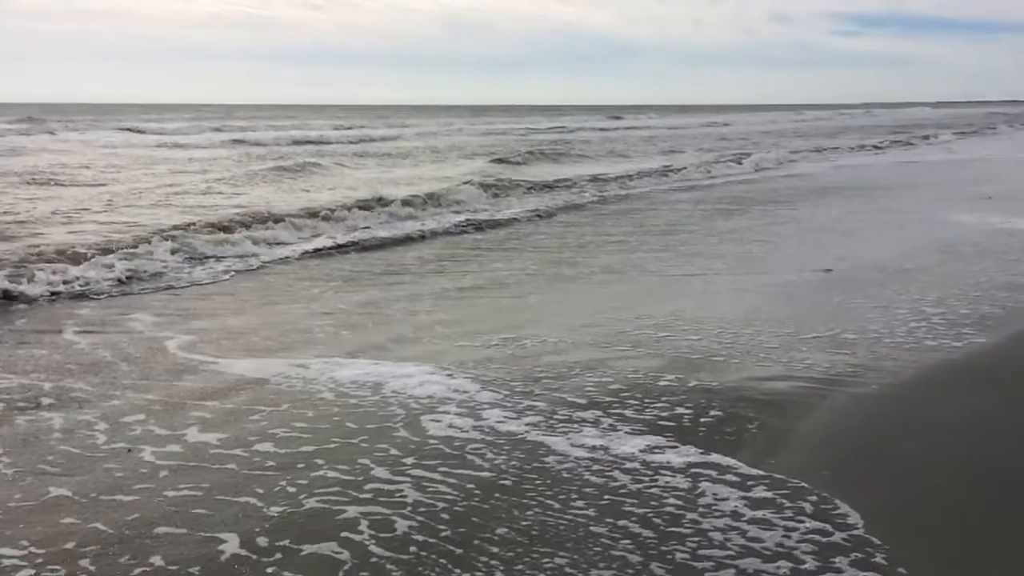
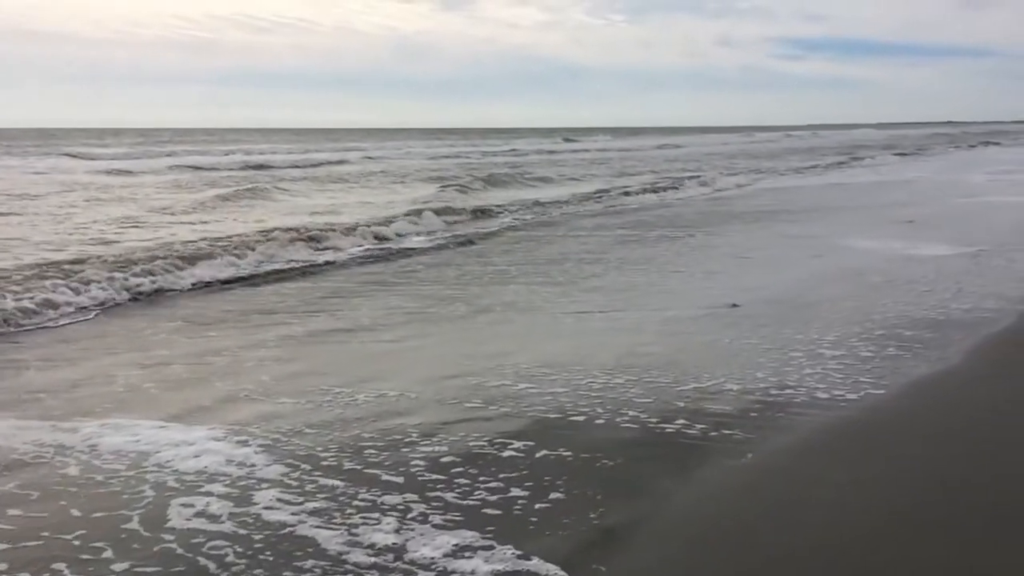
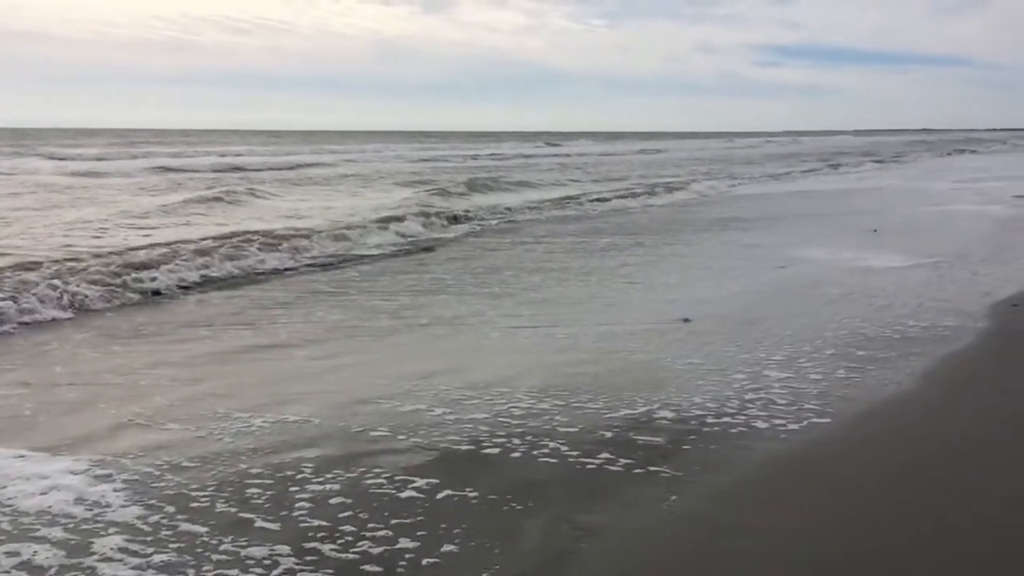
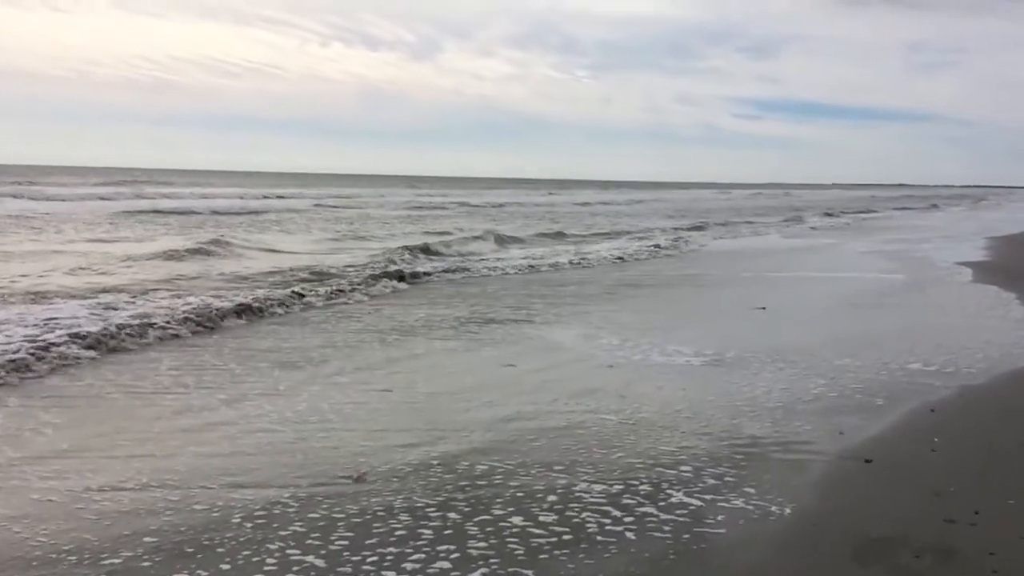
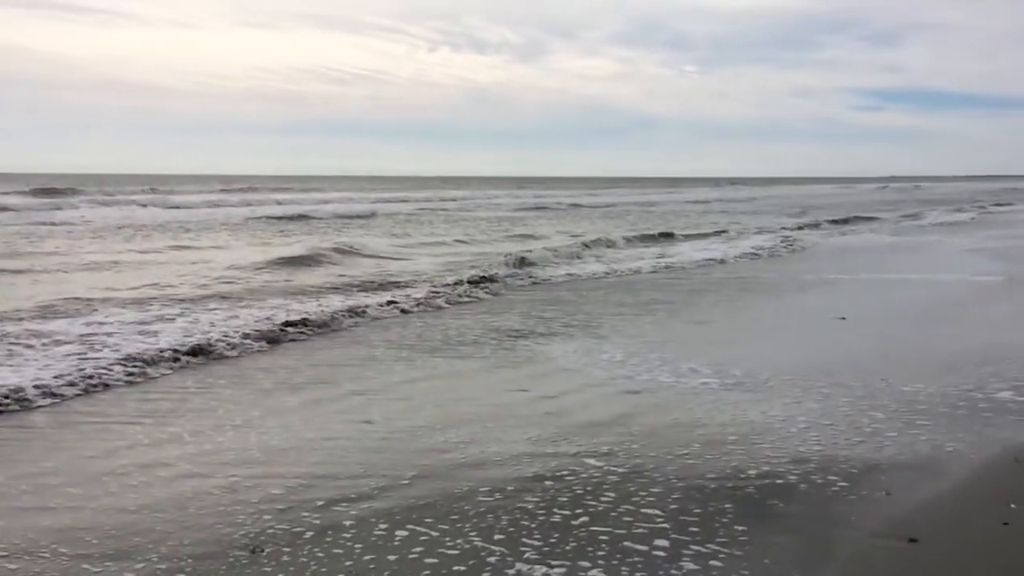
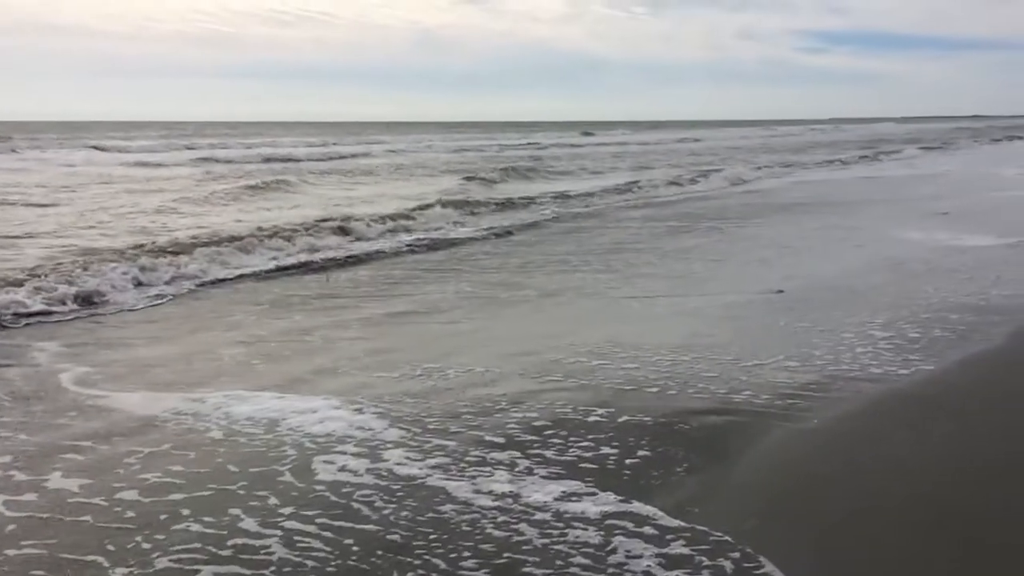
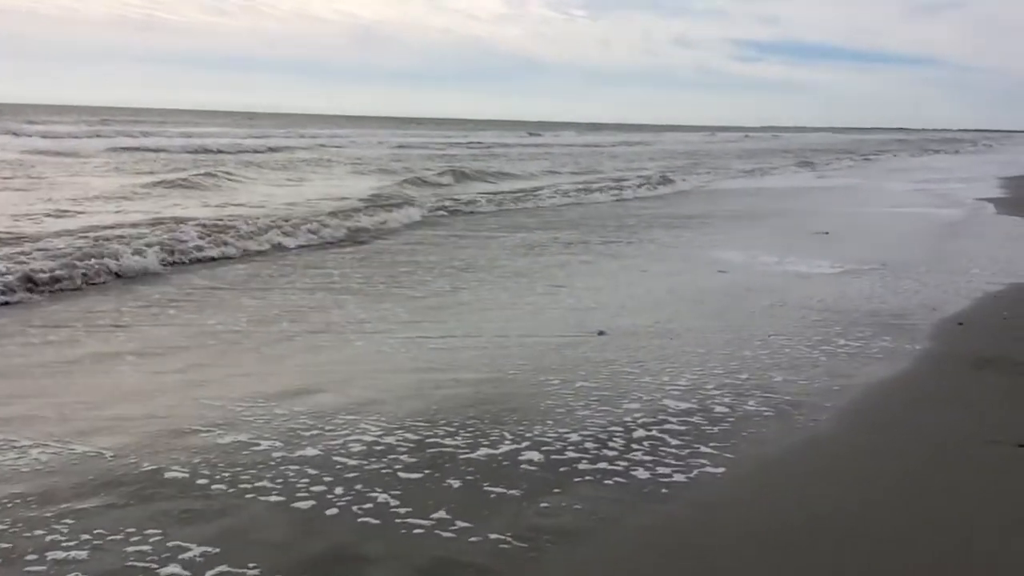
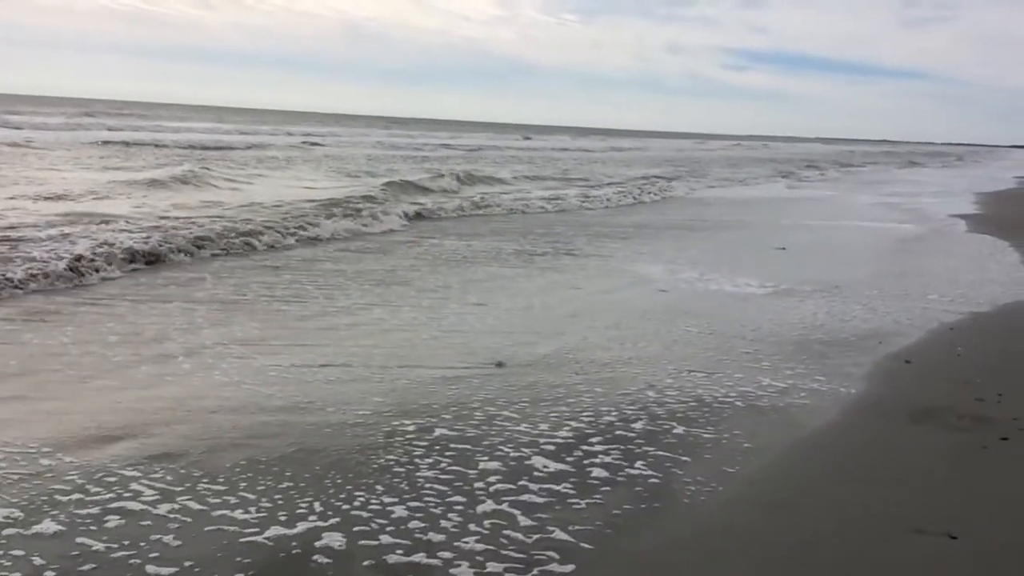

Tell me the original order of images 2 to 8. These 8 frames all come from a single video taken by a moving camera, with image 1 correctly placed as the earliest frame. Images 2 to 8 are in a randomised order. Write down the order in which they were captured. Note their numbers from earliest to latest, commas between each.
6, 2, 3, 7, 8, 4, 5
